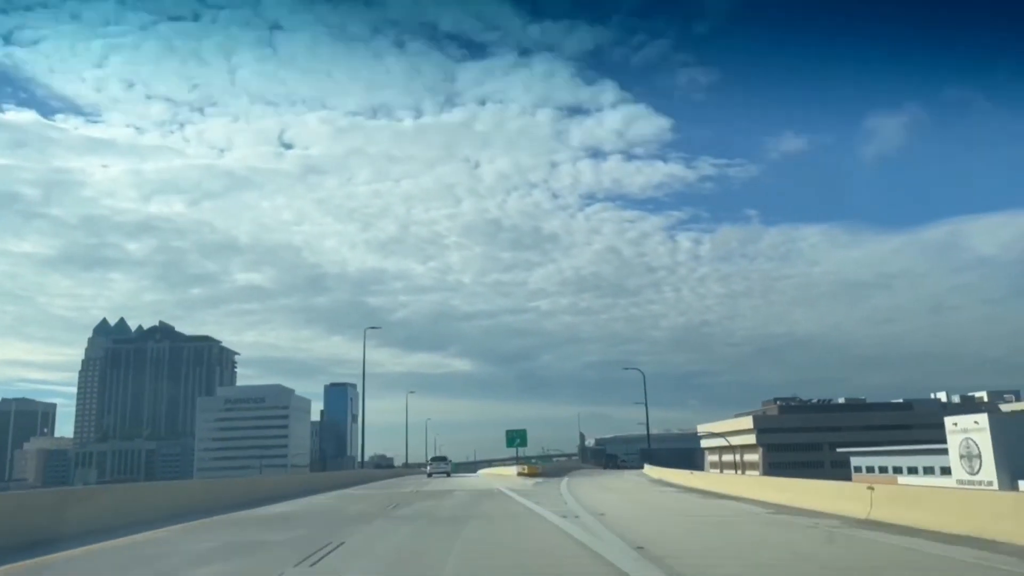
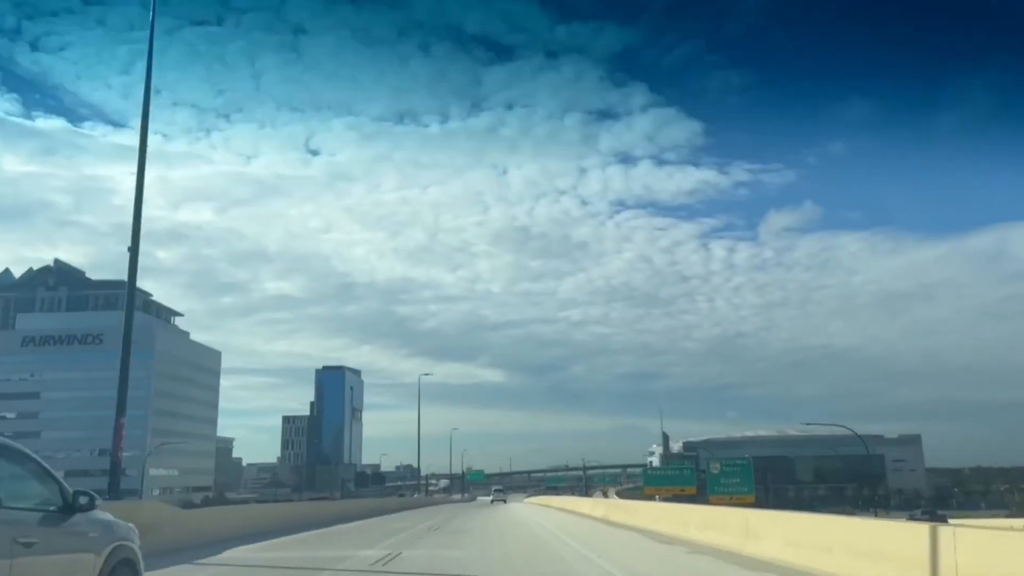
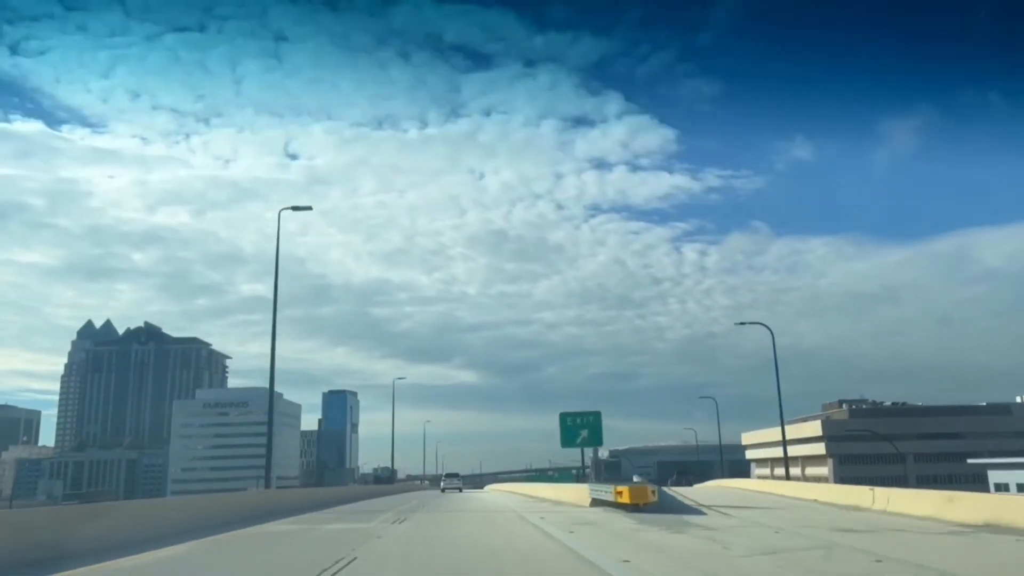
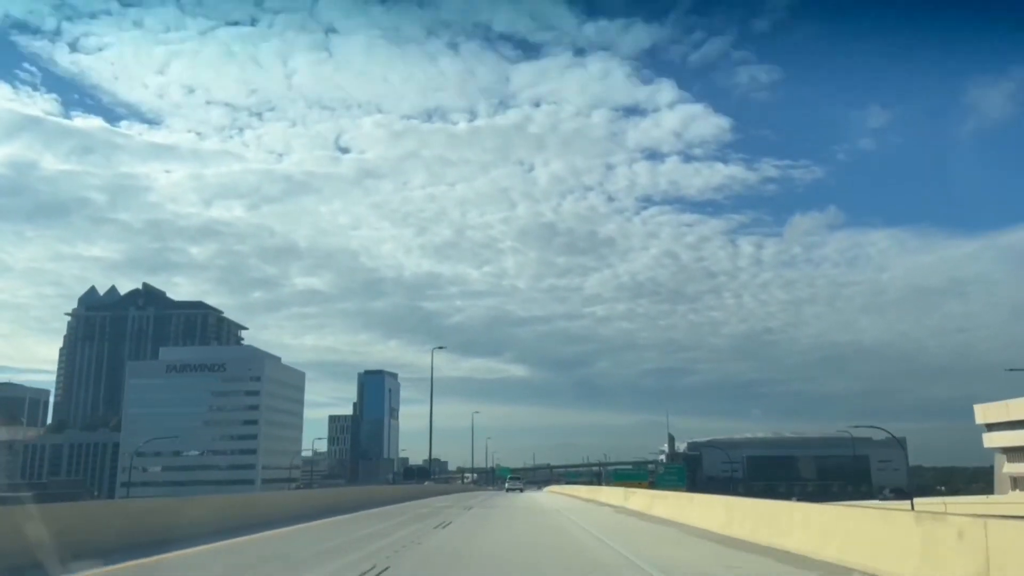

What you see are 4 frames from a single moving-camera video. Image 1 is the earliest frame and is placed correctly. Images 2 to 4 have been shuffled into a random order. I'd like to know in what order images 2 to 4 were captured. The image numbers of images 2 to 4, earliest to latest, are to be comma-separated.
3, 4, 2
